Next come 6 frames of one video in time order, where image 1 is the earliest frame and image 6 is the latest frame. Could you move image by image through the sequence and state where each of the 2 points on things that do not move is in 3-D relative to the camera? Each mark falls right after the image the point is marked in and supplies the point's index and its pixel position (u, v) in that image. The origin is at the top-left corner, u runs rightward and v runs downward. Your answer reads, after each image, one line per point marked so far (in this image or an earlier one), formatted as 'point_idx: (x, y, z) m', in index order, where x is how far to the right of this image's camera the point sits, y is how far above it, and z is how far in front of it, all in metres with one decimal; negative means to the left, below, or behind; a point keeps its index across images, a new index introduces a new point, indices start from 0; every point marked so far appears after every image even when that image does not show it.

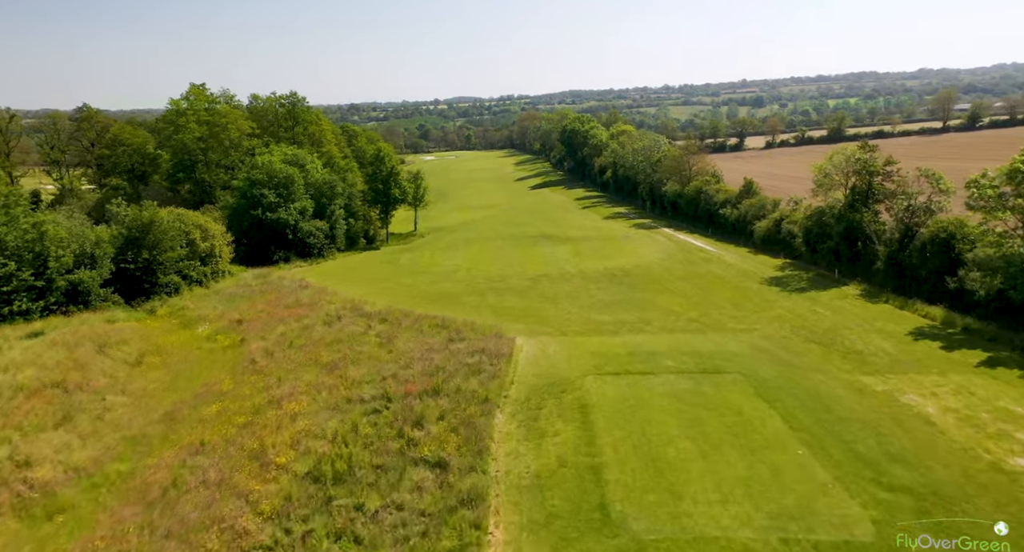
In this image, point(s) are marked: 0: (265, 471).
0: (-6.3, -5.0, +18.2) m
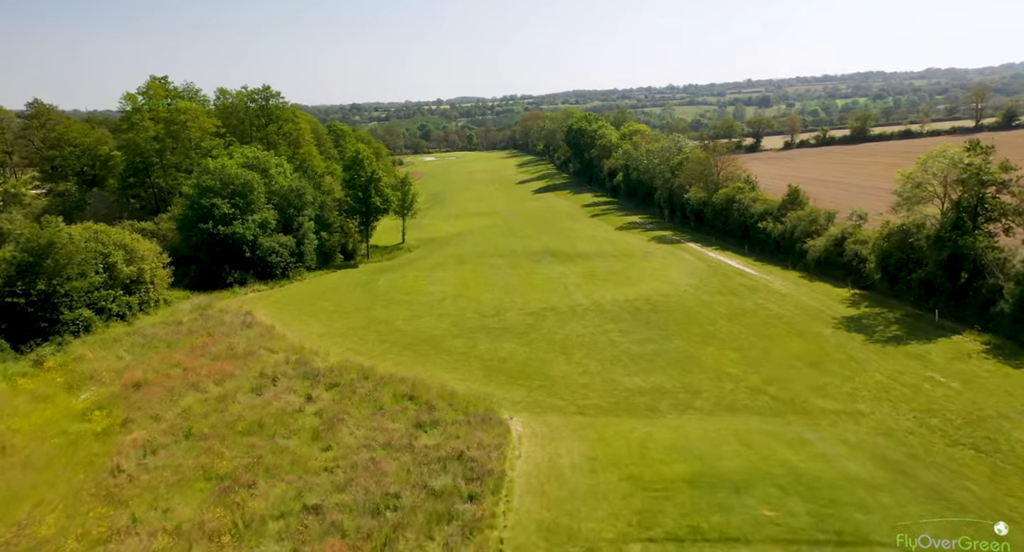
0: (-6.6, -6.7, +8.7) m
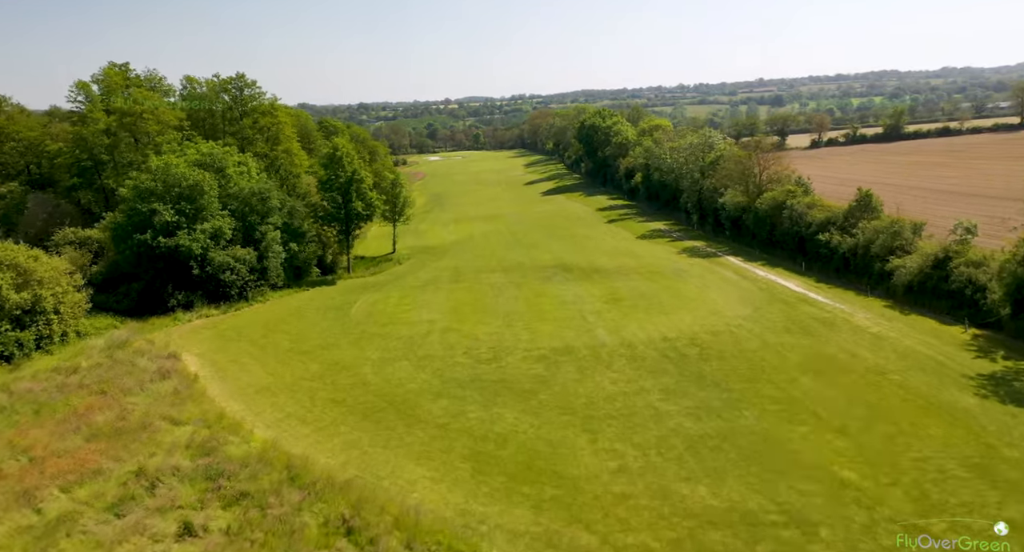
0: (-6.8, -8.0, -0.4) m
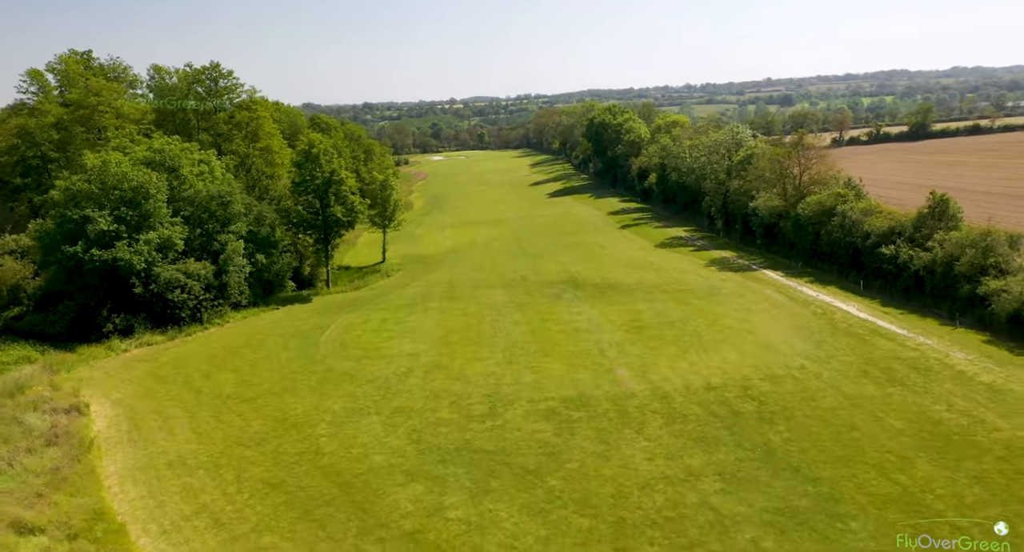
0: (-7.0, -9.0, -7.2) m
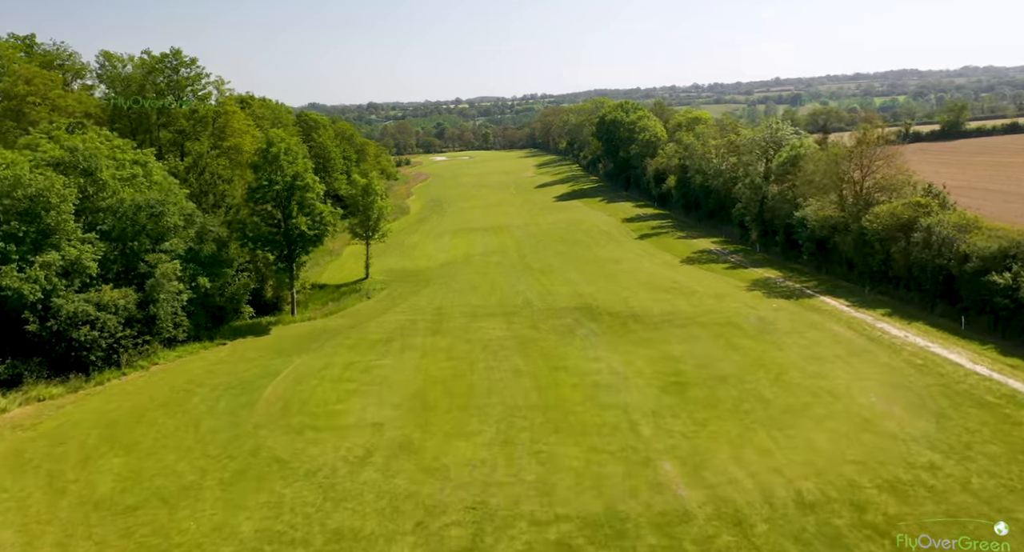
0: (-7.4, -10.3, -15.1) m
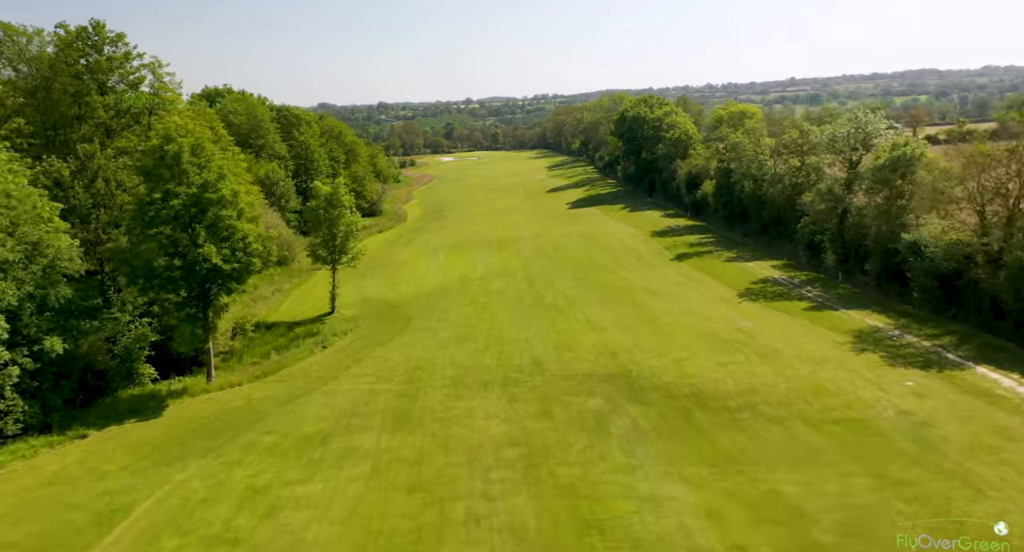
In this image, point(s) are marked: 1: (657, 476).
0: (-8.1, -12.2, -26.5) m
1: (+3.7, -4.9, +17.4) m
